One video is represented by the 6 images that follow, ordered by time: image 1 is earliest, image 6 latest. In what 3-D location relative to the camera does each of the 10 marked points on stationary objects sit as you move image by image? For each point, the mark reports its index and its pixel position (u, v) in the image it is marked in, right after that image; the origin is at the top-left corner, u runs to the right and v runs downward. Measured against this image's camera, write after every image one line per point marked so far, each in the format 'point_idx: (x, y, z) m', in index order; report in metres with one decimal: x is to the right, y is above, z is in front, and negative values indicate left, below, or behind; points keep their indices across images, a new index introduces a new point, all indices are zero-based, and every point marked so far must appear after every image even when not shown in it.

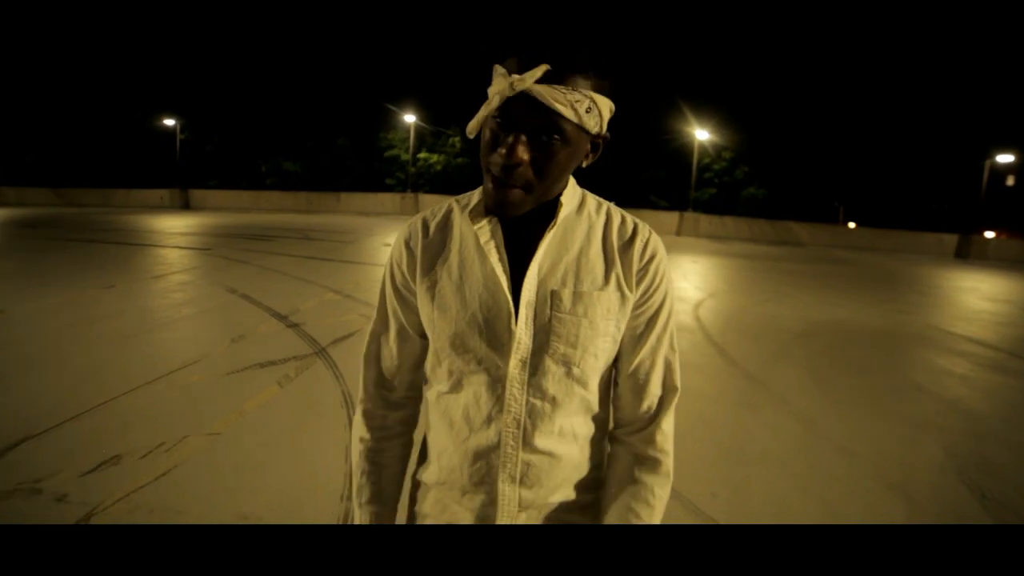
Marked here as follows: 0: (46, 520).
0: (-2.3, -1.1, +3.4) m
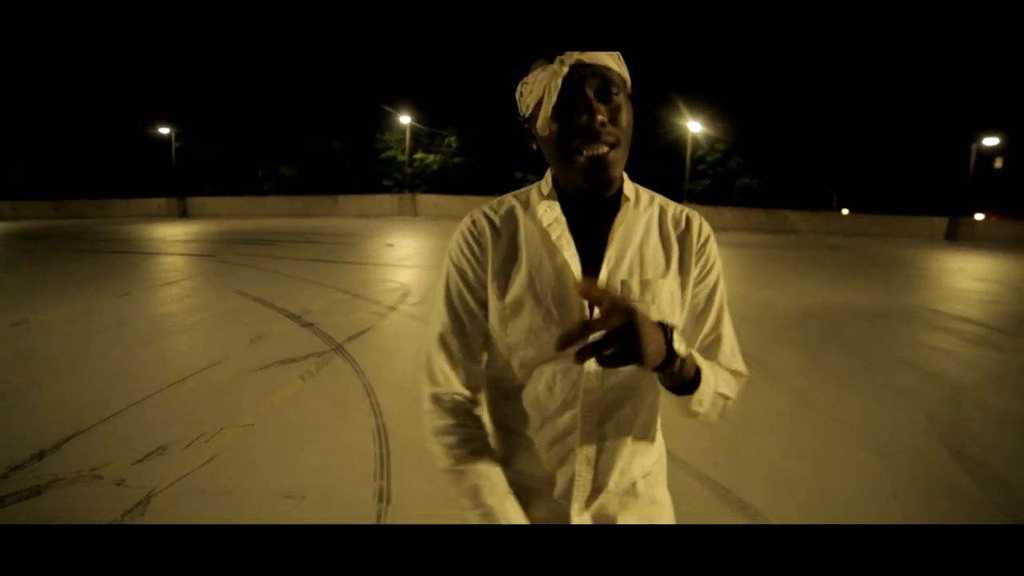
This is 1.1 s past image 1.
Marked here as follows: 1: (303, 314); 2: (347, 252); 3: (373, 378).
0: (-2.2, -1.2, +3.7) m
1: (-2.8, -0.3, +9.0) m
2: (-4.2, +0.9, +16.6) m
3: (-1.2, -0.8, +5.9) m
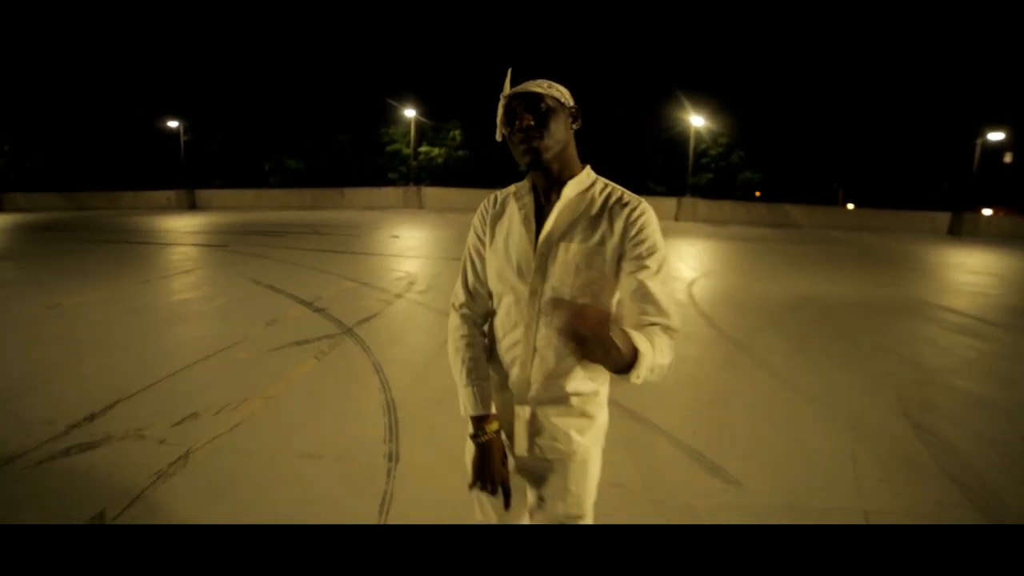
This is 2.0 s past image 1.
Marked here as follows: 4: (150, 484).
0: (-2.2, -1.0, +4.1) m
1: (-2.8, -0.2, +9.4) m
2: (-4.1, +1.2, +17.0) m
3: (-1.2, -0.7, +6.3) m
4: (-2.0, -1.1, +3.8) m
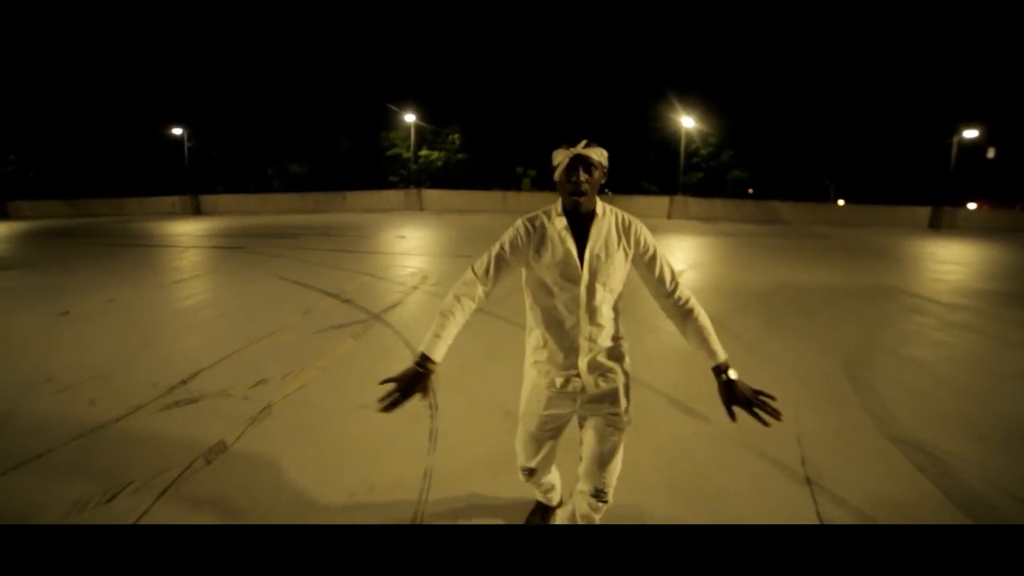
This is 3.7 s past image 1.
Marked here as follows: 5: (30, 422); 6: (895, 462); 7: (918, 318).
0: (-2.1, -0.9, +5.1) m
1: (-2.7, -0.1, +10.4) m
2: (-4.1, +1.2, +18.1) m
3: (-1.1, -0.5, +7.4) m
4: (-1.9, -1.0, +4.8) m
5: (-3.5, -0.9, +4.8) m
6: (+2.4, -1.1, +4.0) m
7: (+5.3, -0.4, +8.6) m
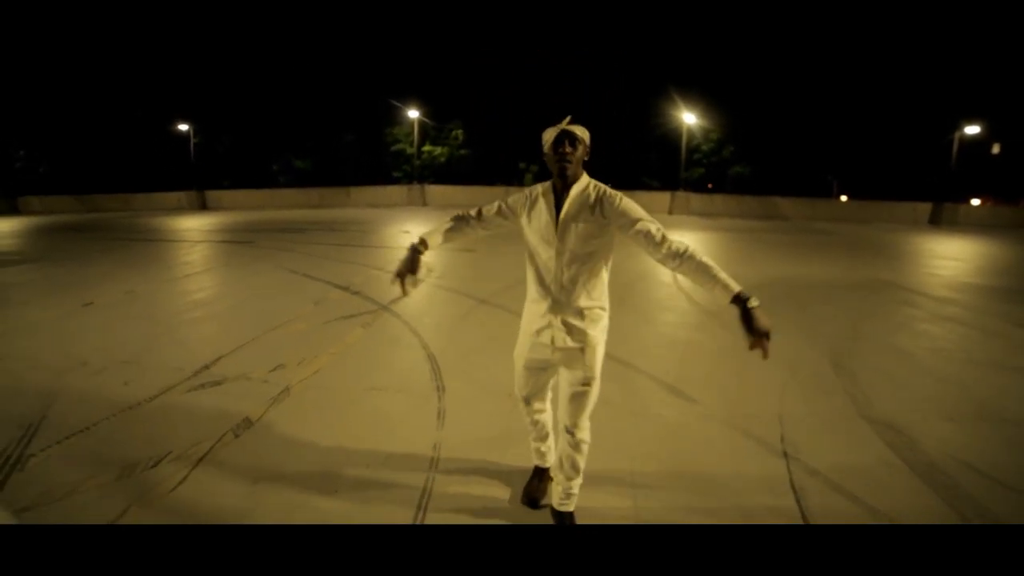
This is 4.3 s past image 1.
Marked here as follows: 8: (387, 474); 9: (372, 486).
0: (-2.1, -0.9, +5.5) m
1: (-2.7, 0.0, +10.8) m
2: (-4.0, +1.4, +18.4) m
3: (-1.1, -0.4, +7.7) m
4: (-1.9, -0.9, +5.2) m
5: (-3.4, -0.9, +5.1) m
6: (+2.4, -1.0, +4.3) m
7: (+5.3, -0.3, +9.0) m
8: (-0.7, -1.1, +4.0) m
9: (-0.8, -1.1, +3.8) m
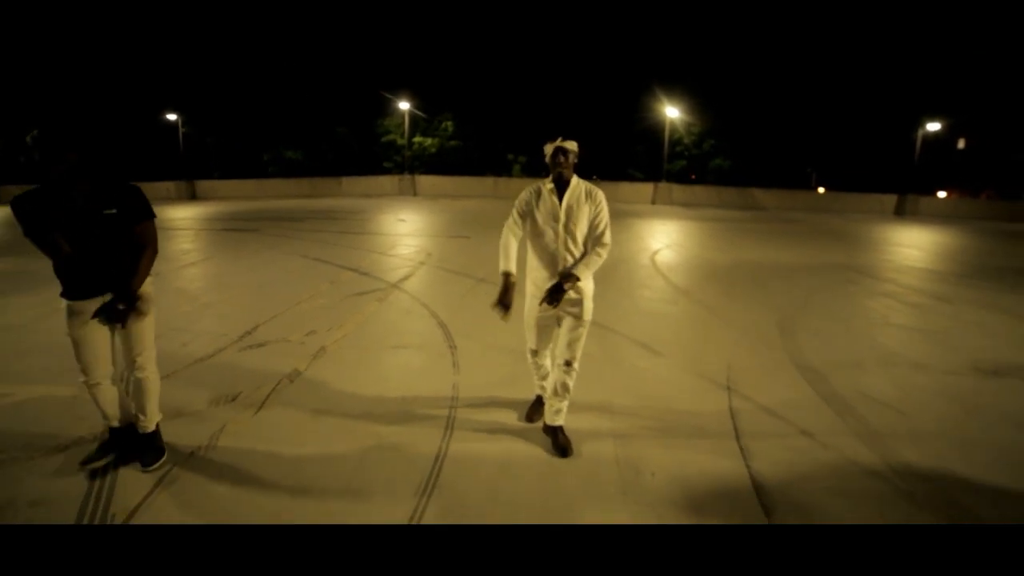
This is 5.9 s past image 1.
0: (-2.1, -0.6, +6.5) m
1: (-2.8, +0.4, +11.8) m
2: (-4.3, +1.8, +19.4) m
3: (-1.2, -0.2, +8.8) m
4: (-1.9, -0.7, +6.2) m
5: (-3.4, -0.6, +6.2) m
6: (+2.4, -0.8, +5.5) m
7: (+5.3, 0.0, +10.2) m
8: (-0.7, -0.9, +5.1) m
9: (-0.8, -0.9, +4.9) m
